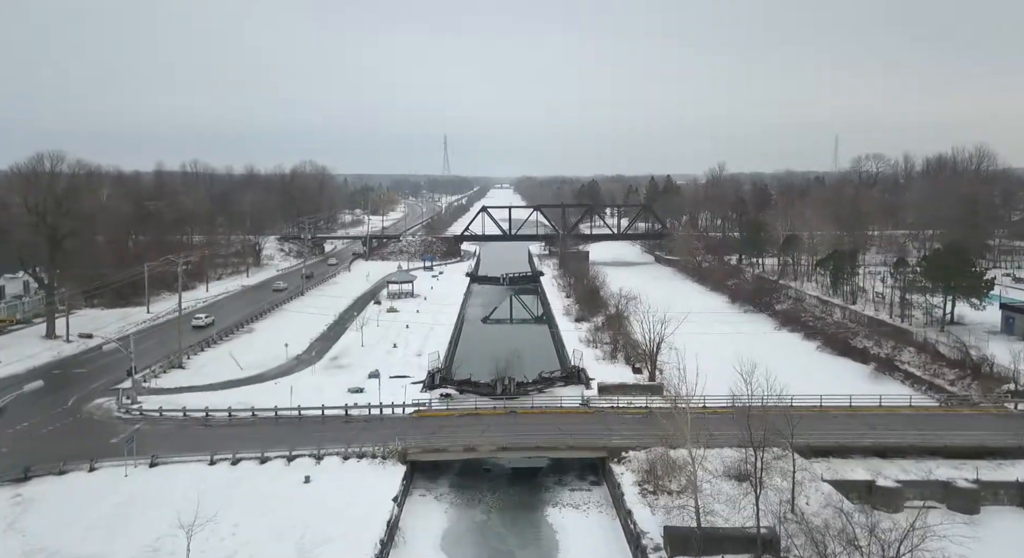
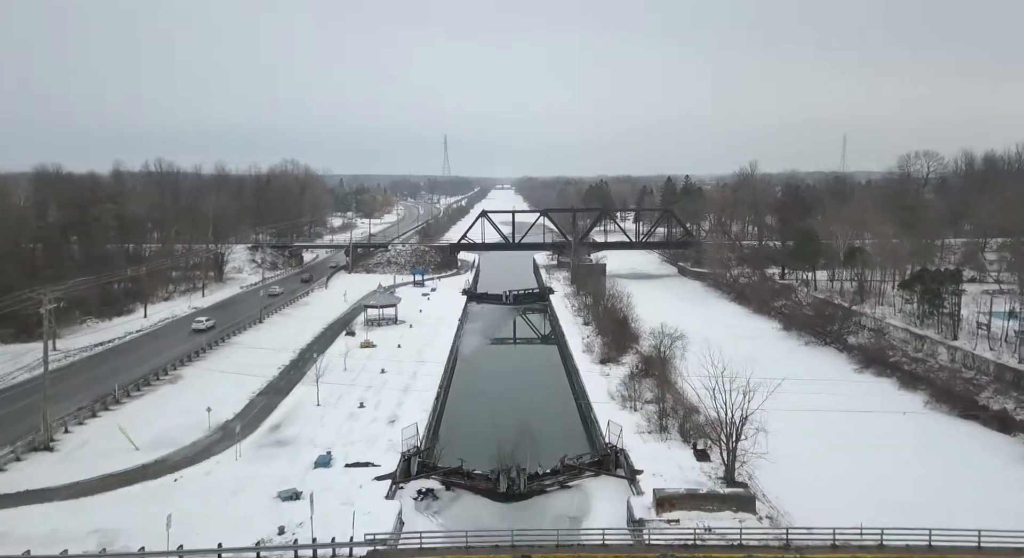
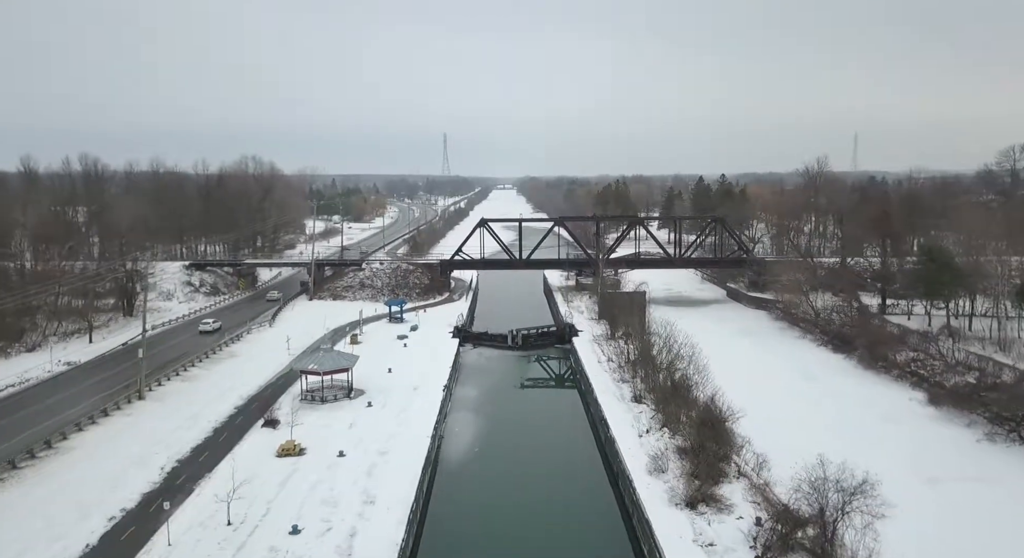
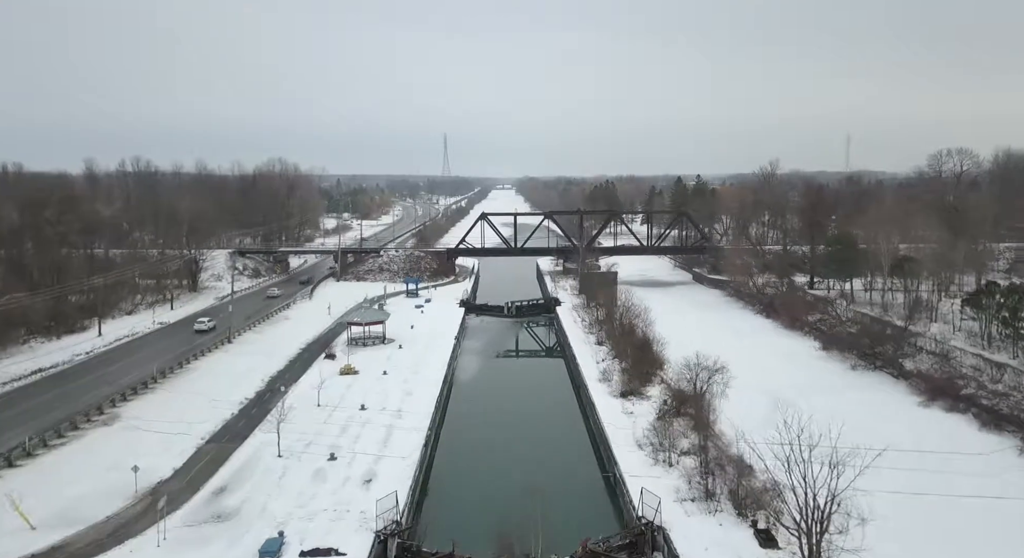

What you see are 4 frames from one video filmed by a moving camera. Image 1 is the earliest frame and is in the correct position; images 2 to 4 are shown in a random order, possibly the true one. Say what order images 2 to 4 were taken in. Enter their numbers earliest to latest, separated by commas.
2, 4, 3
